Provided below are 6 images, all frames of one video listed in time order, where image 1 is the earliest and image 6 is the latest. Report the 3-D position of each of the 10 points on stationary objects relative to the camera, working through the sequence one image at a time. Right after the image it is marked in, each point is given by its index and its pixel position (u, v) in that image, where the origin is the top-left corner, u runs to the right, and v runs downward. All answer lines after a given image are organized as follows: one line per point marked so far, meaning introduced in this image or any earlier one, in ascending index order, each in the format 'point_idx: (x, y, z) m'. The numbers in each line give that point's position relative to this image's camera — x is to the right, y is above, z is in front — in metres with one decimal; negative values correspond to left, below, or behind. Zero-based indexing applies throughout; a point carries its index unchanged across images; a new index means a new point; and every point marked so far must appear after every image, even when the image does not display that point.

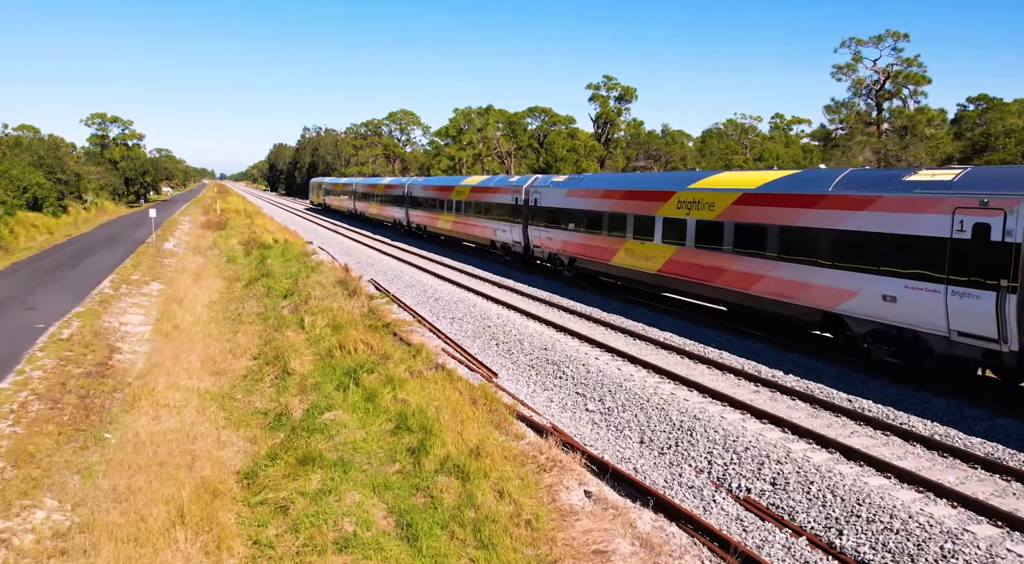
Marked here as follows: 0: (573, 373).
0: (+1.0, -1.6, +12.5) m
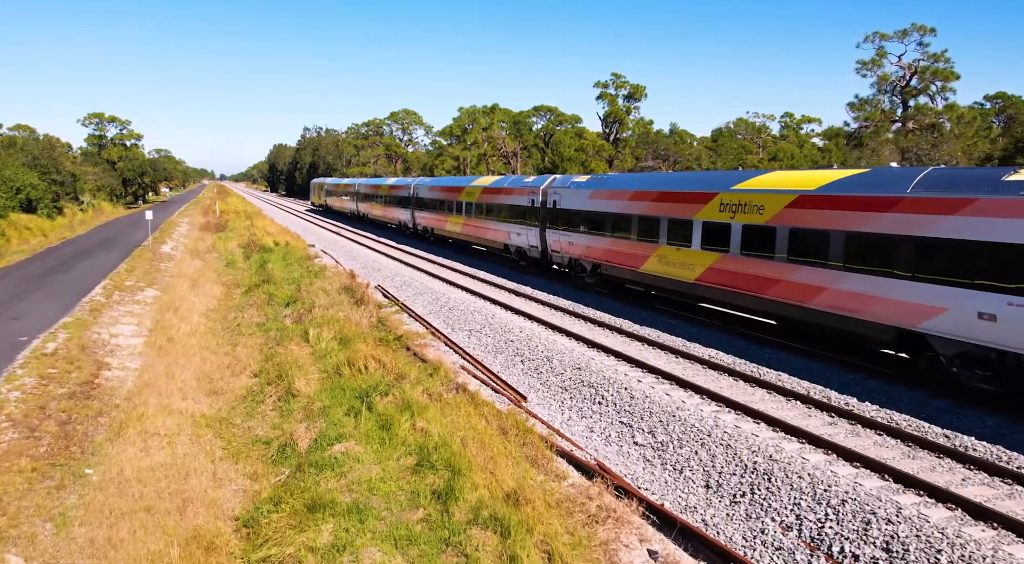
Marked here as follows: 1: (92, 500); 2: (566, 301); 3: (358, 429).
0: (+1.5, -1.8, +11.1) m
1: (-5.3, -2.8, +9.3) m
2: (+1.4, -0.5, +18.6) m
3: (-2.3, -2.2, +11.2) m
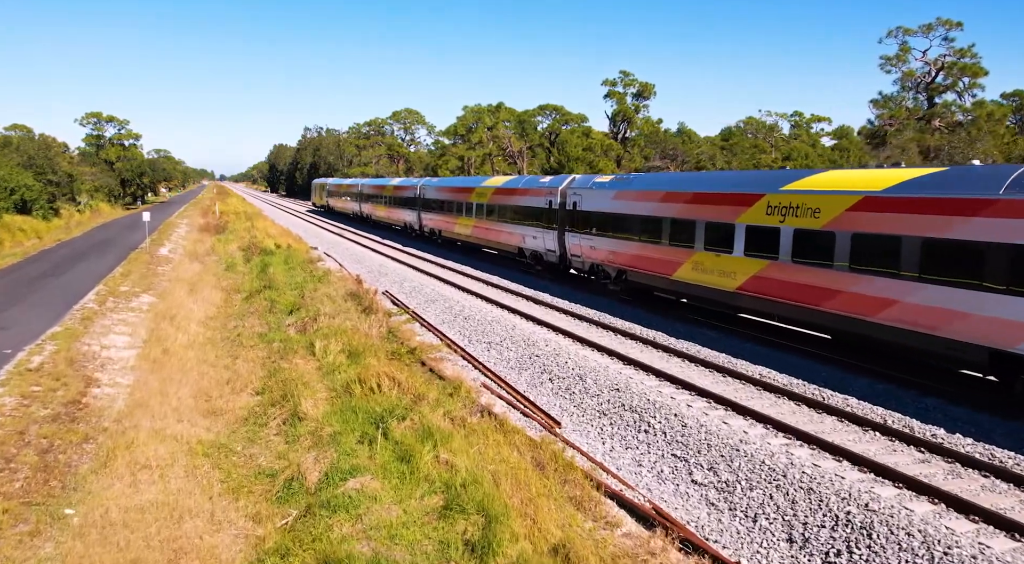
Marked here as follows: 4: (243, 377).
0: (+2.0, -1.9, +9.8) m
1: (-4.9, -2.9, +8.1) m
2: (+1.8, -0.7, +17.4) m
3: (-1.9, -2.4, +9.9) m
4: (-5.4, -1.9, +14.8) m
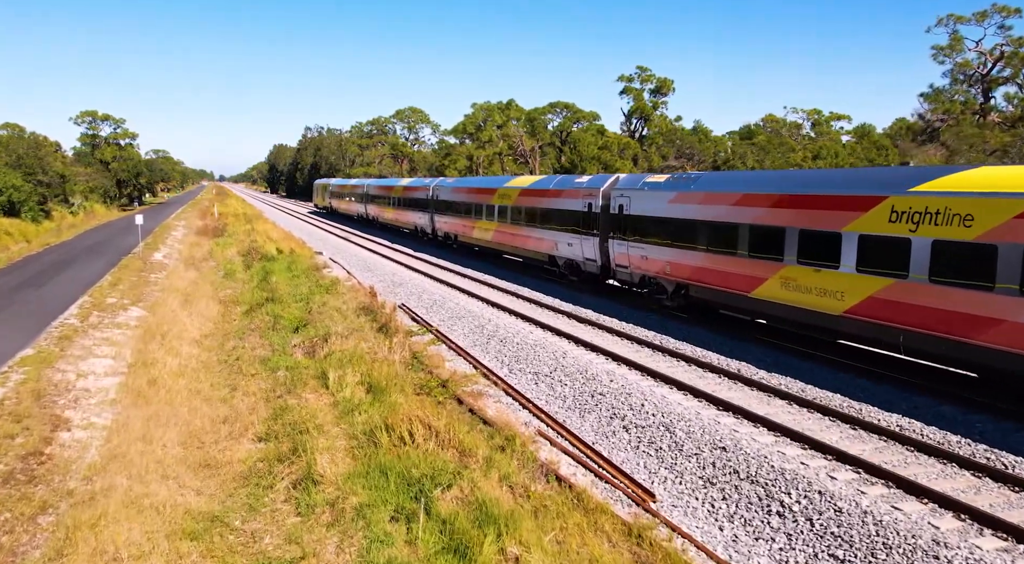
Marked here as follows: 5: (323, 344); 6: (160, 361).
0: (+2.9, -2.3, +7.4) m
1: (-4.0, -3.3, +5.6) m
2: (+2.7, -1.0, +14.9) m
3: (-1.0, -2.7, +7.5) m
4: (-4.5, -2.3, +12.3) m
5: (-4.2, -1.4, +16.3) m
6: (-7.7, -1.7, +16.1) m
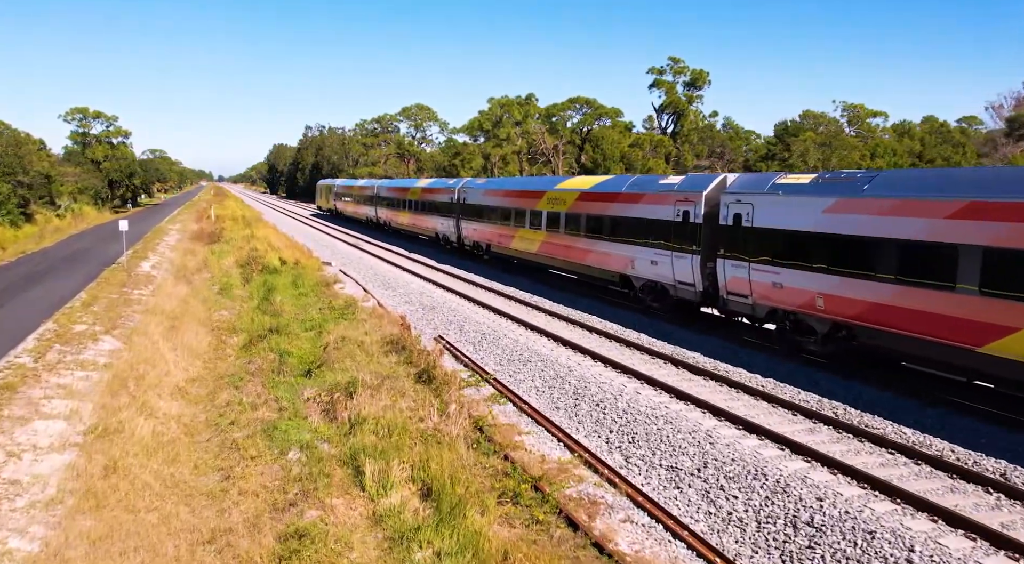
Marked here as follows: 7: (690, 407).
0: (+4.4, -2.9, +3.2) m
1: (-2.5, -3.9, +1.4) m
2: (+4.2, -1.6, +10.7) m
3: (+0.5, -3.4, +3.3) m
4: (-3.0, -2.9, +8.1) m
5: (-2.7, -2.0, +12.1) m
6: (-6.2, -2.3, +11.9) m
7: (+2.5, -1.7, +10.3) m
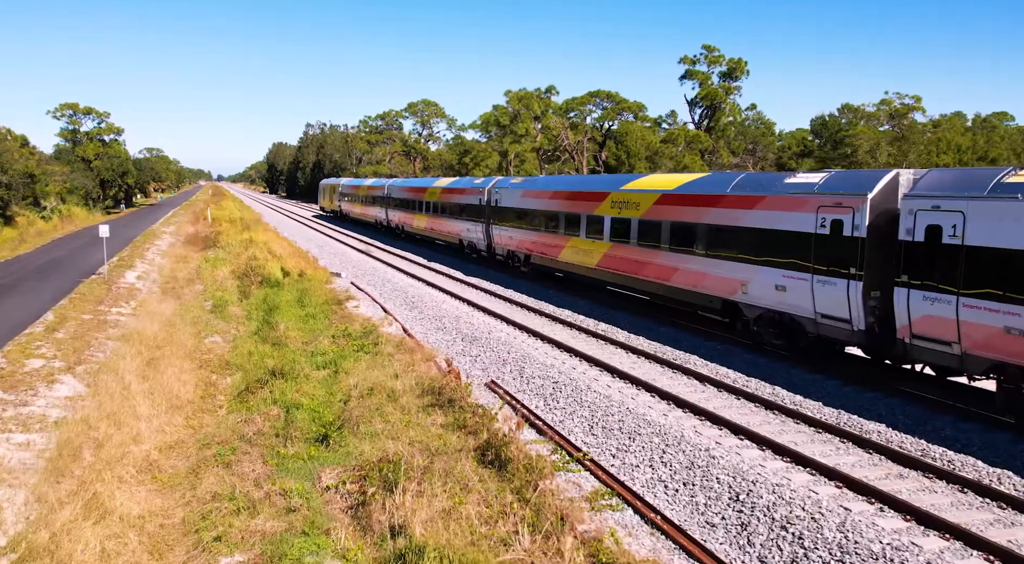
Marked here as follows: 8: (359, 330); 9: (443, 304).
0: (+5.7, -3.4, -0.7) m
1: (-1.1, -4.4, -2.4) m
2: (+5.5, -2.1, +6.8) m
3: (+1.8, -3.9, -0.6) m
4: (-1.7, -3.4, +4.2) m
5: (-1.4, -2.5, +8.2) m
6: (-4.9, -2.9, +8.1) m
7: (+3.8, -2.3, +6.5) m
8: (-3.6, -1.1, +17.0) m
9: (-1.8, -0.5, +19.2) m
